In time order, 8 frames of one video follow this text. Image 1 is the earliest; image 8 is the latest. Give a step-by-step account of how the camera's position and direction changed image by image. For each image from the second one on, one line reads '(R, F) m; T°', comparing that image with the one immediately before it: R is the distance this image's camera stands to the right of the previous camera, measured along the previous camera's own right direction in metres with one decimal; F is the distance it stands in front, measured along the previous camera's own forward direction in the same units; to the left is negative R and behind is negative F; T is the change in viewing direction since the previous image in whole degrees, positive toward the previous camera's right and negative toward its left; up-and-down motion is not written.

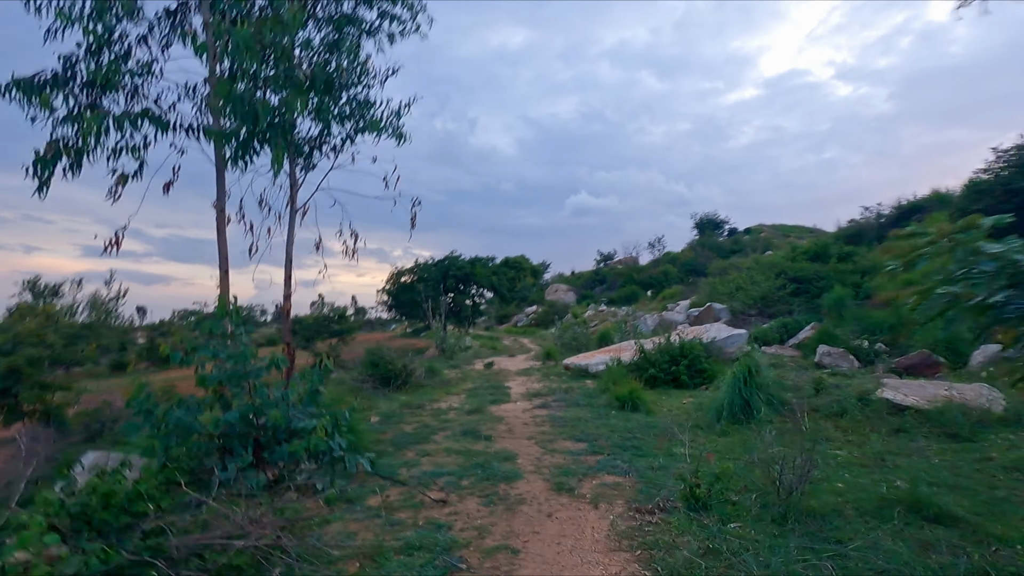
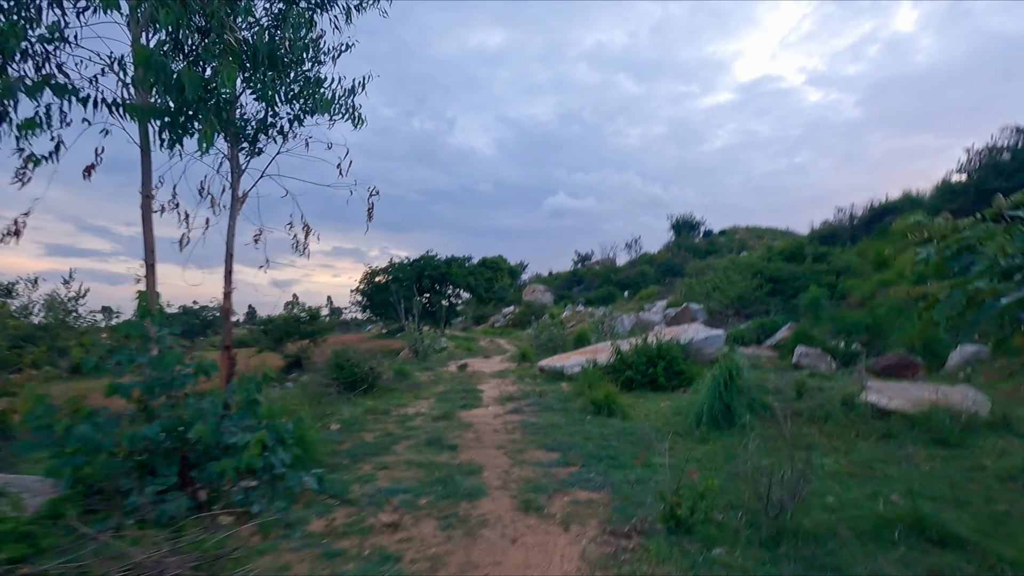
(+0.1, +0.5) m; +2°
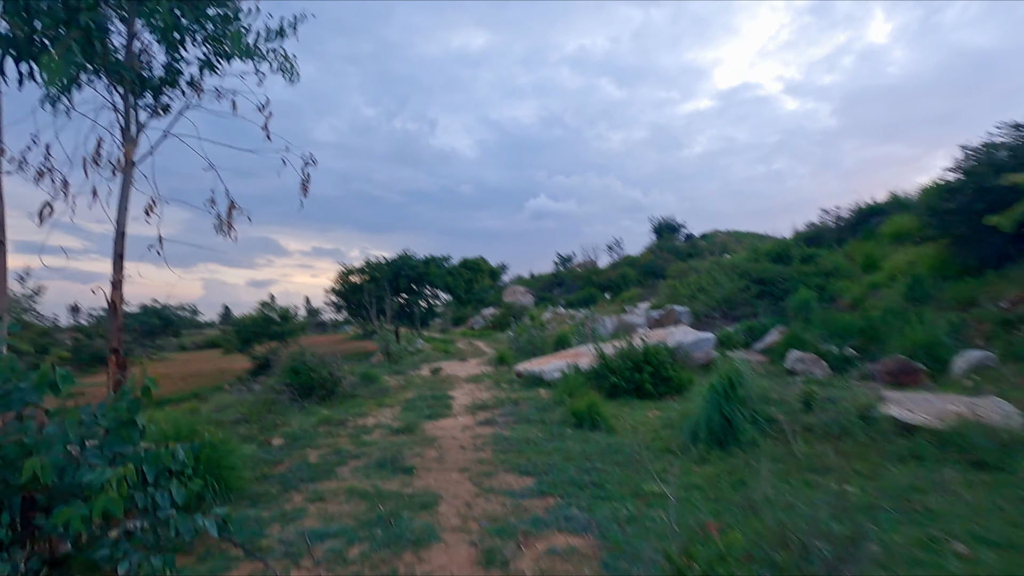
(+0.2, +1.1) m; +2°
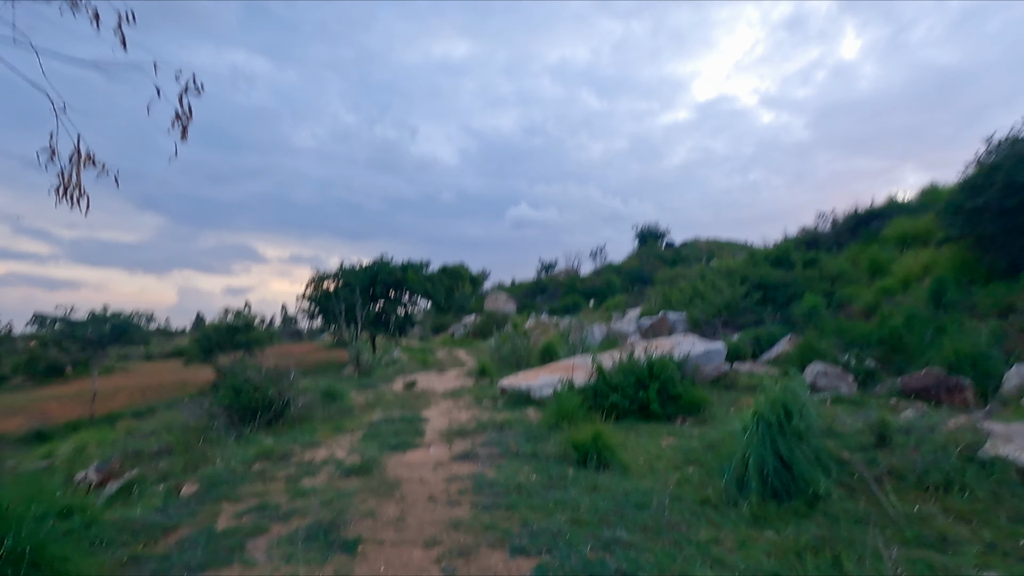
(-0.1, +1.8) m; +2°
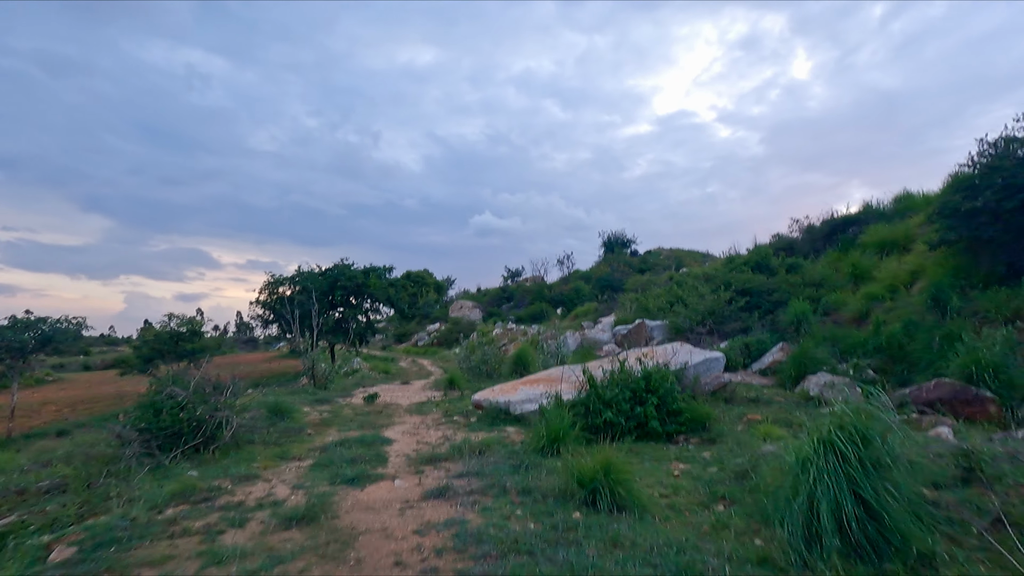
(-0.3, +1.4) m; +4°
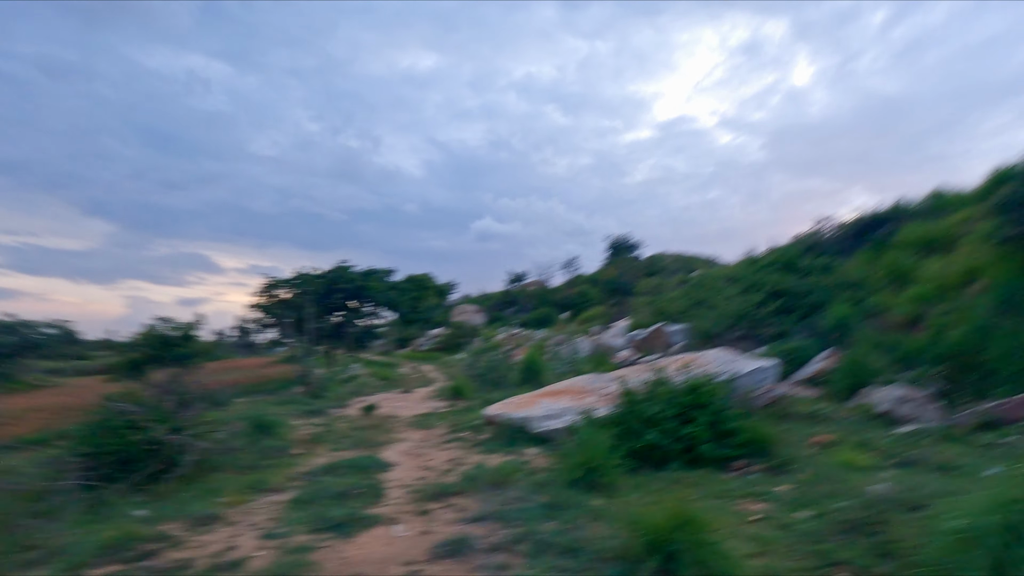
(-0.3, +1.5) m; 0°
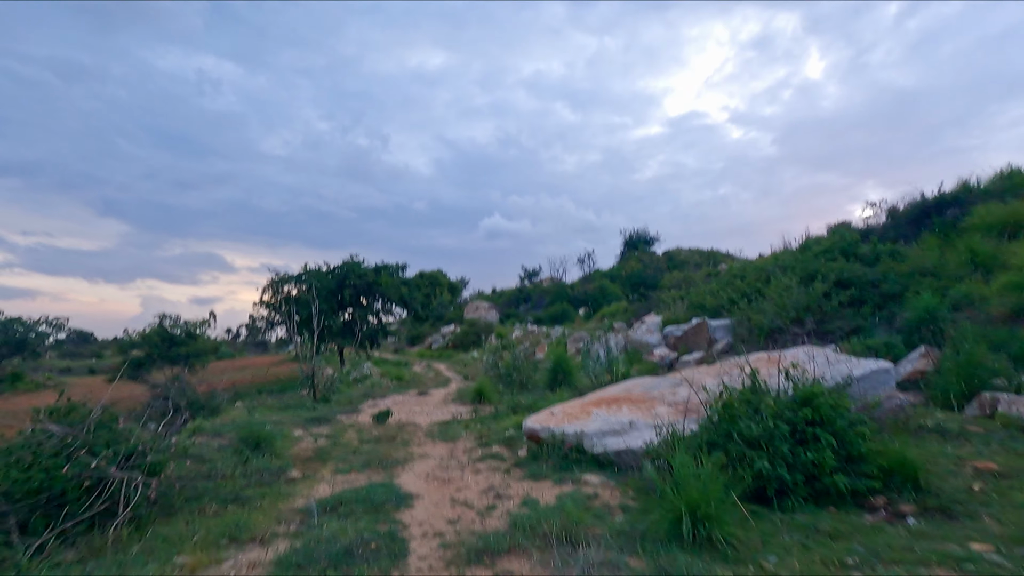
(-0.5, +1.9) m; -1°
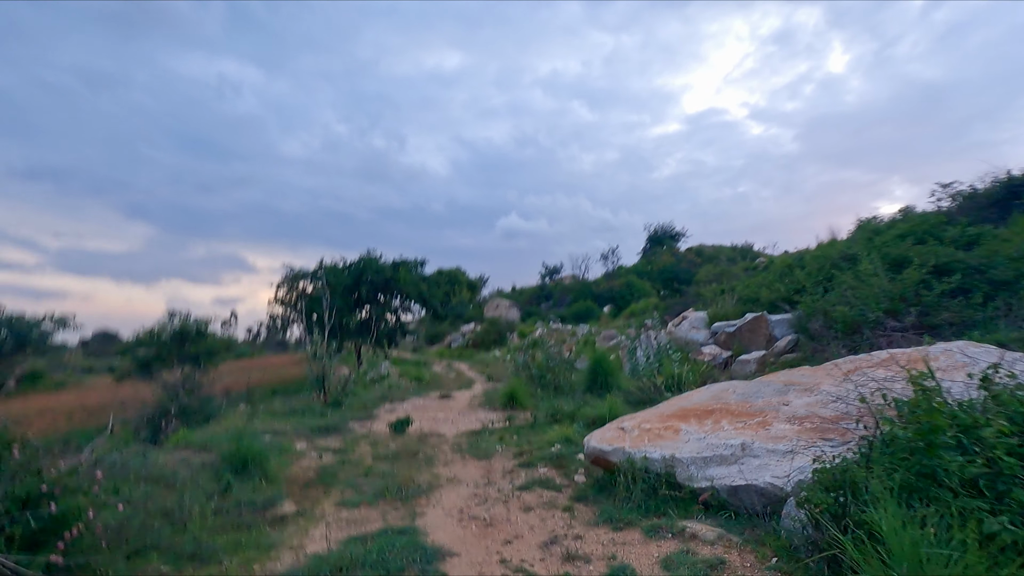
(-0.5, +2.0) m; -2°
